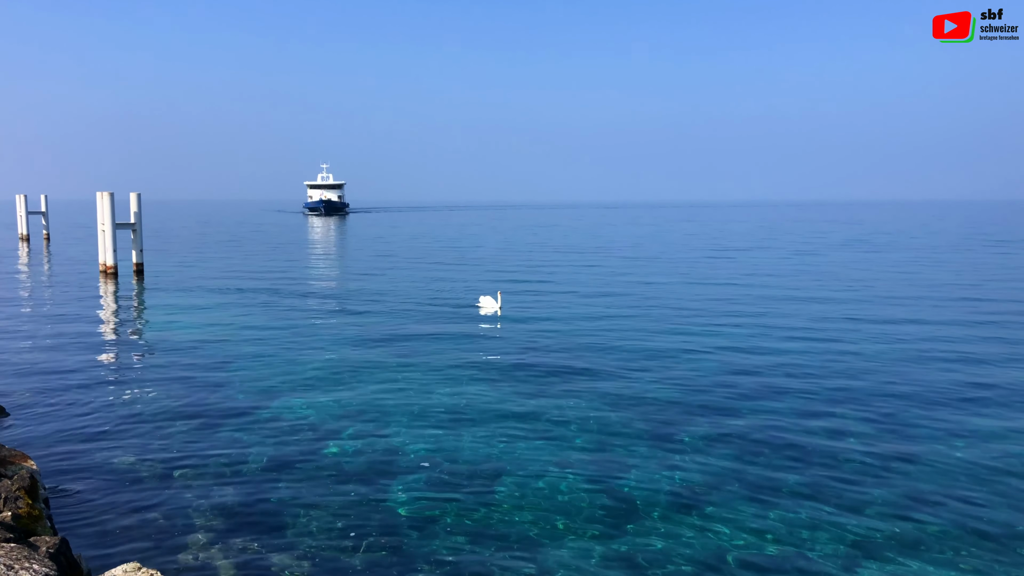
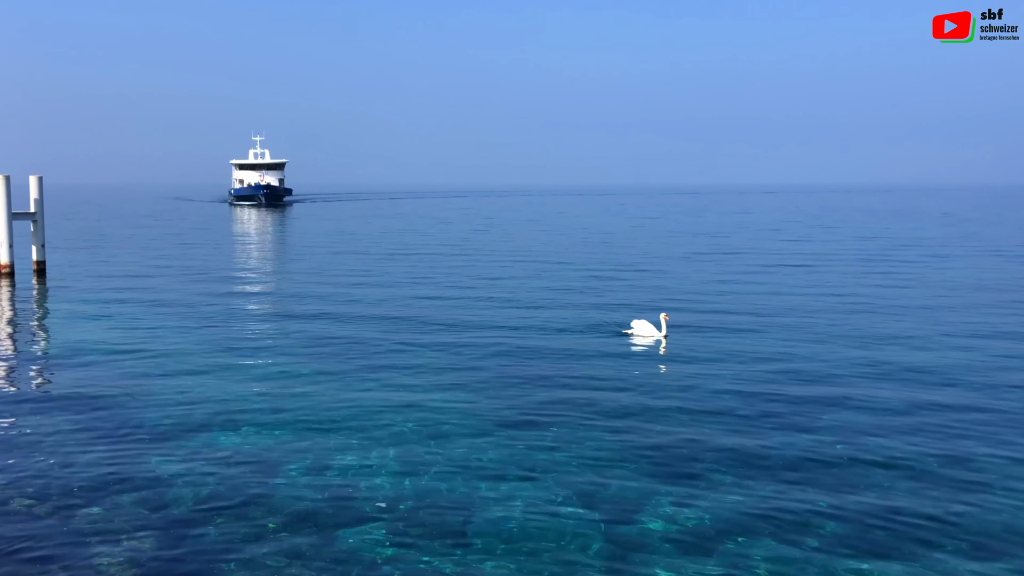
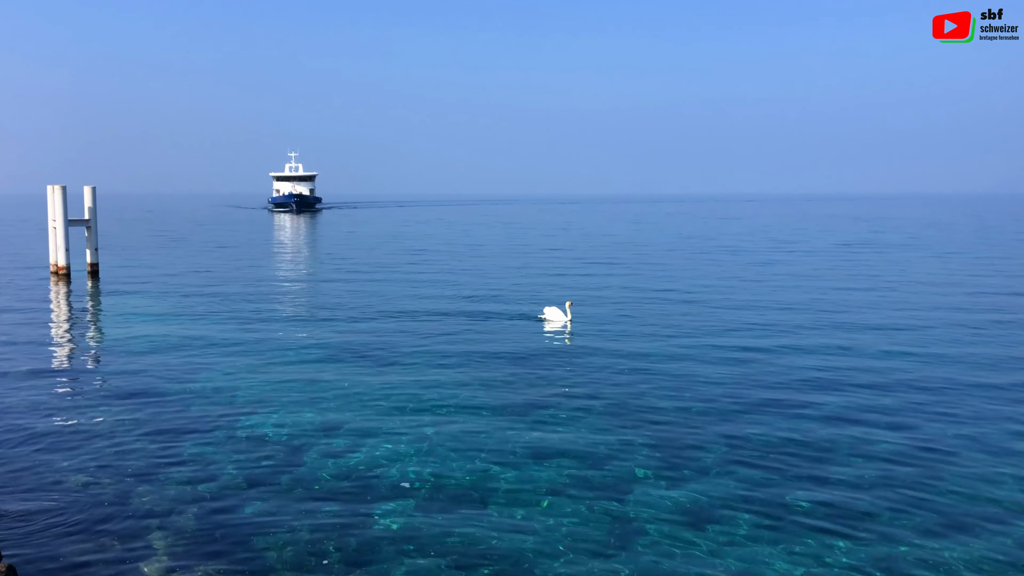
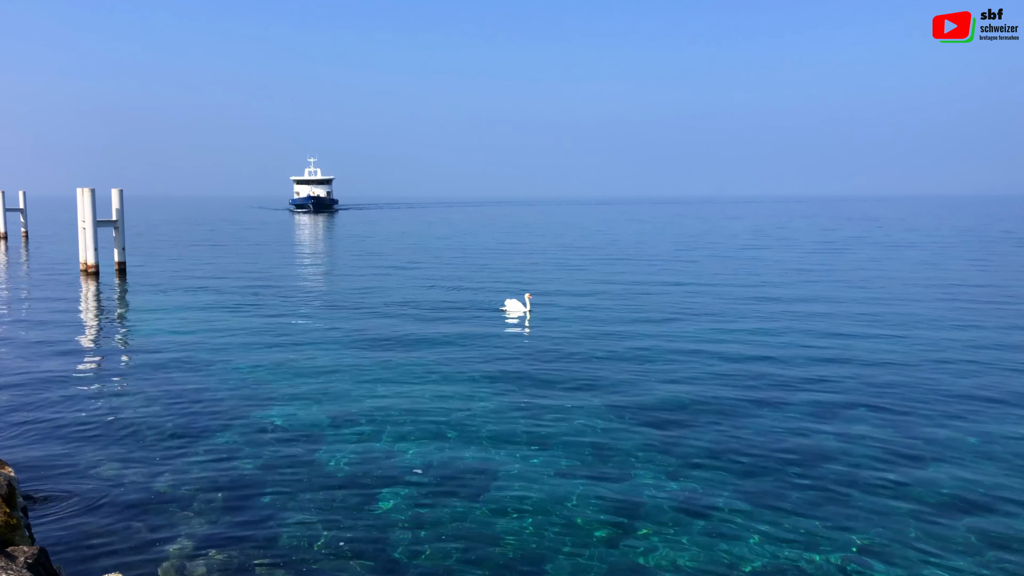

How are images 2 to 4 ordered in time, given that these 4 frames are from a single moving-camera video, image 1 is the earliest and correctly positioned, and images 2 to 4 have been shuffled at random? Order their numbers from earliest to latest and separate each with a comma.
4, 3, 2
